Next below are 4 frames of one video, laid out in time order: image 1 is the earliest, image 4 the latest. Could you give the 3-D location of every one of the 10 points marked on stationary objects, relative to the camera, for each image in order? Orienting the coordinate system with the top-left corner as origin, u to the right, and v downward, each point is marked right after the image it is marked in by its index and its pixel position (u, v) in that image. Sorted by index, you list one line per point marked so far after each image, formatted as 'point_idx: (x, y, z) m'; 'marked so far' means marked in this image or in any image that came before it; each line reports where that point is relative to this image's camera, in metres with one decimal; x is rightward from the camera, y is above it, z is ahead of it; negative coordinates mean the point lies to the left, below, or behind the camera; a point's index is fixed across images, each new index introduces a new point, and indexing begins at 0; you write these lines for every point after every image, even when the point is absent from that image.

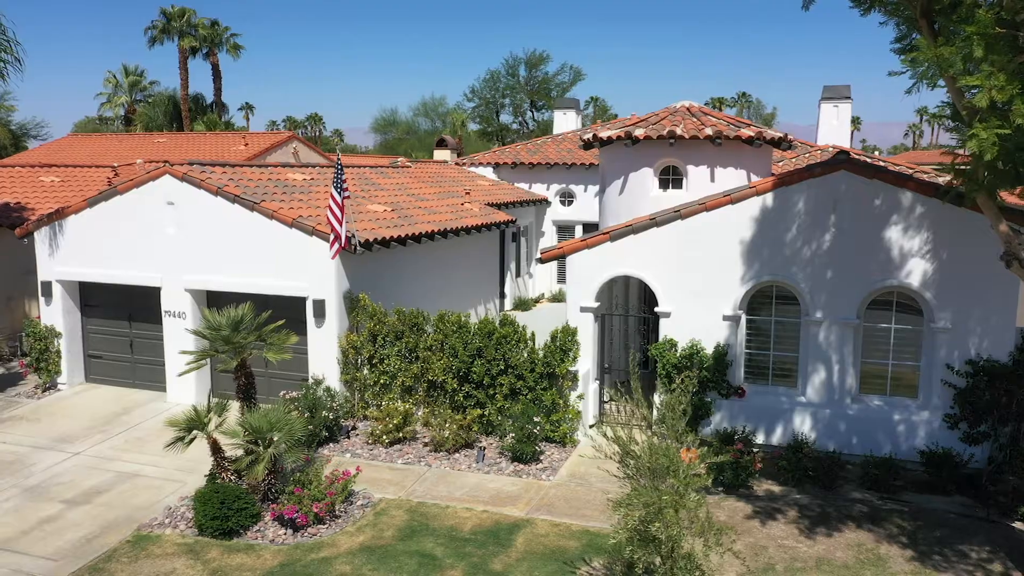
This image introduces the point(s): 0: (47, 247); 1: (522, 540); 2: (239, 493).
0: (-9.3, +0.8, +14.6) m
1: (+0.1, -3.0, +8.7) m
2: (-3.4, -2.6, +9.1) m
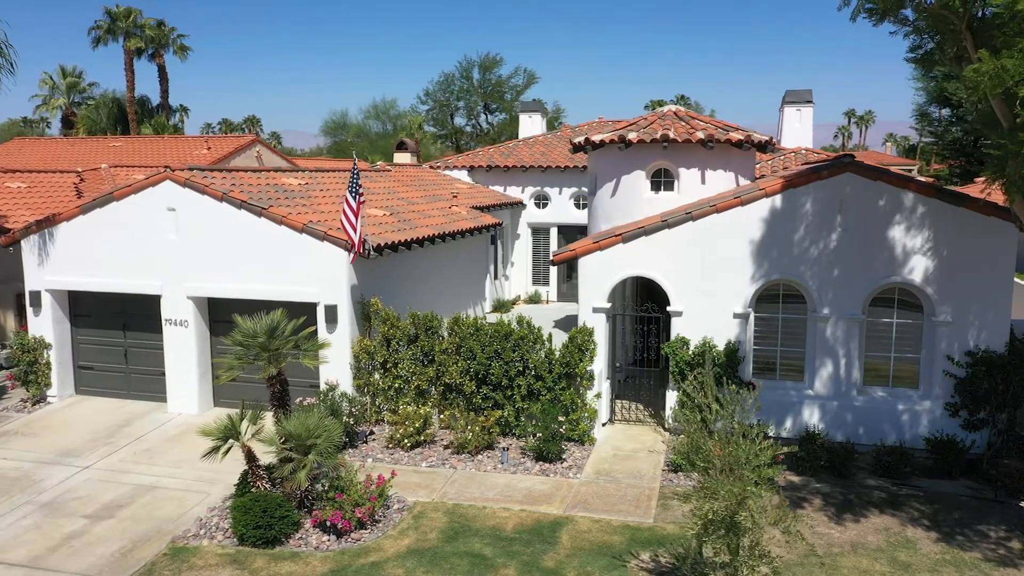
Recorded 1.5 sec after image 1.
0: (-9.2, +0.6, +14.1) m
1: (+0.7, -3.0, +8.9) m
2: (-2.9, -2.6, +9.0) m
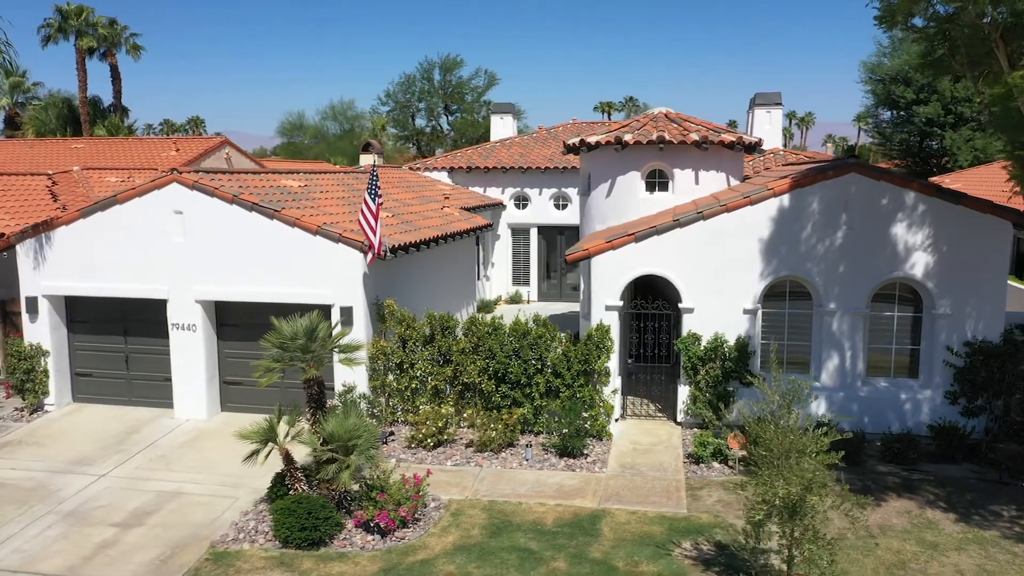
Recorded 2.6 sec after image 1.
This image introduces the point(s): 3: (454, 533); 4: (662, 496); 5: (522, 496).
0: (-9.1, +0.5, +13.8) m
1: (+1.2, -3.0, +9.1) m
2: (-2.3, -2.6, +9.0) m
3: (-0.7, -3.0, +9.0) m
4: (+2.1, -2.9, +10.0) m
5: (+0.1, -2.9, +10.1) m
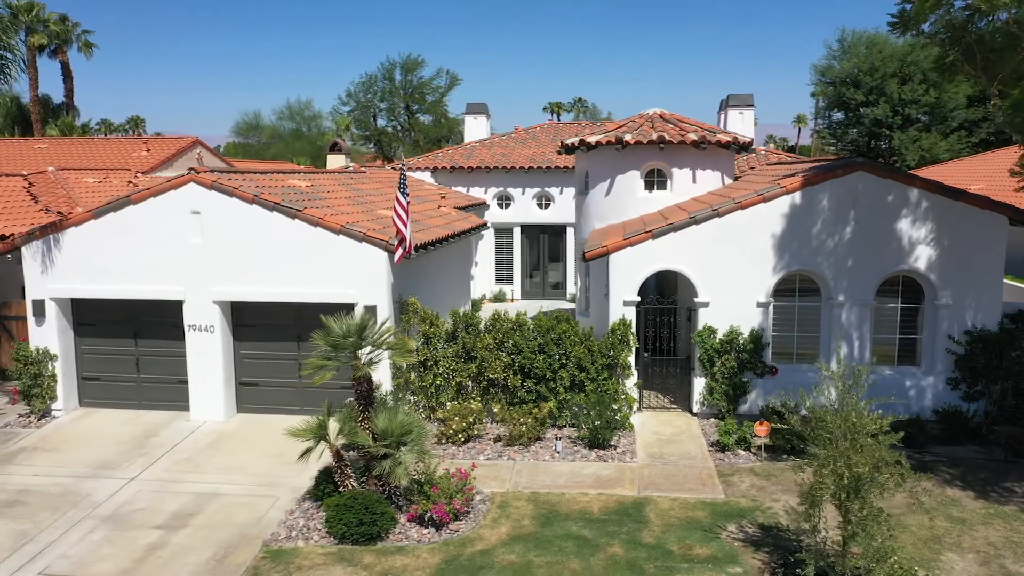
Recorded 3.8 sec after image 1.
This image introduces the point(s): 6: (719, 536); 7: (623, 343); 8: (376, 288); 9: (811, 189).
0: (-8.7, +0.5, +13.5) m
1: (+1.8, -2.9, +9.4) m
2: (-1.7, -2.6, +9.1) m
3: (-0.1, -3.0, +9.3) m
4: (+2.6, -2.8, +10.4) m
5: (+0.7, -2.8, +10.3) m
6: (+2.5, -3.0, +8.9) m
7: (+1.9, -1.0, +12.5) m
8: (-2.3, 0.0, +12.6) m
9: (+5.1, +1.7, +12.6) m
